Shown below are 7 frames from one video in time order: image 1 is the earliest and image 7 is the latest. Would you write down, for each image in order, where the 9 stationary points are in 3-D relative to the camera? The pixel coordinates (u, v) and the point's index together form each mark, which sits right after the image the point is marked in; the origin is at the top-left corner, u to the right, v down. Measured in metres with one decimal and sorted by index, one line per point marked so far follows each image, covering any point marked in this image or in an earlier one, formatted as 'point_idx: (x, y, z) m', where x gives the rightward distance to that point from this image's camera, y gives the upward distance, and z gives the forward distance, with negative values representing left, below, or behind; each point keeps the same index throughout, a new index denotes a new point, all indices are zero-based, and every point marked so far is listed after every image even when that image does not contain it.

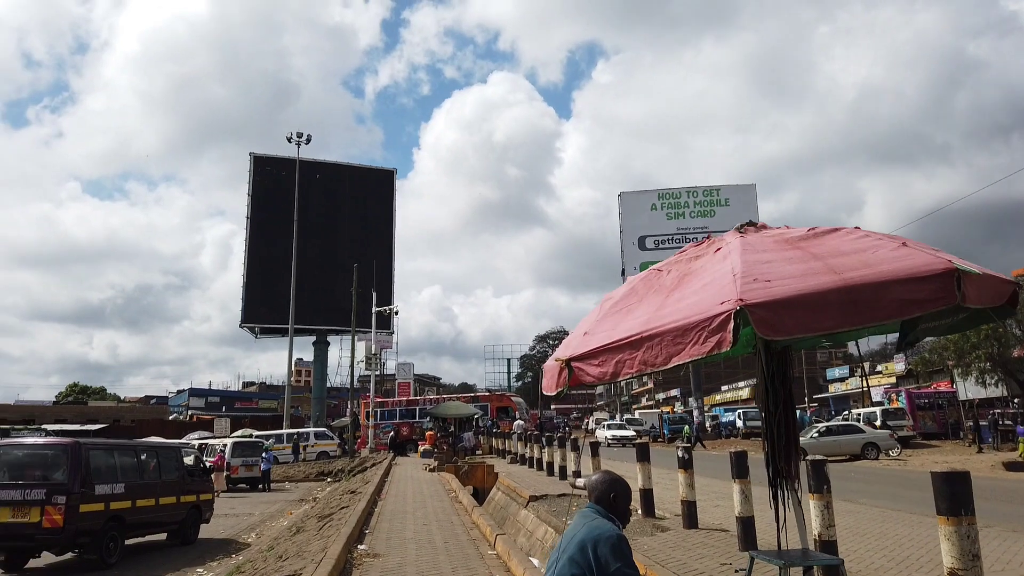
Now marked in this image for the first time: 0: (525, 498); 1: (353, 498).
0: (+0.2, -3.6, +12.6) m
1: (-2.7, -3.5, +12.3) m
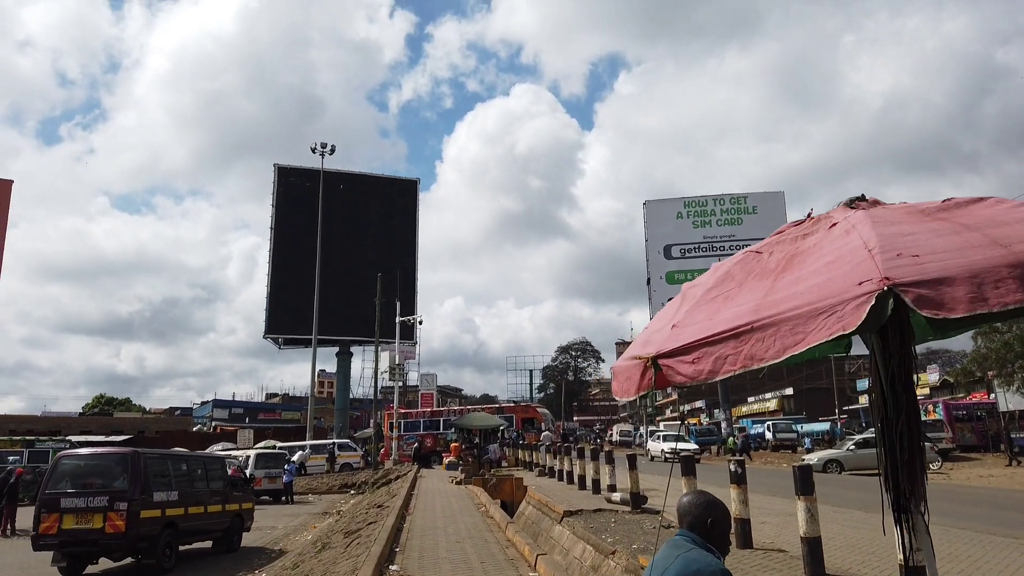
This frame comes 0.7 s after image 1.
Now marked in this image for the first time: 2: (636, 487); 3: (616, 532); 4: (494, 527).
0: (+0.8, -3.6, +12.0) m
1: (-2.1, -3.6, +11.8) m
2: (+2.0, -3.2, +11.7) m
3: (+1.4, -3.3, +10.0) m
4: (-0.3, -3.4, +10.6) m
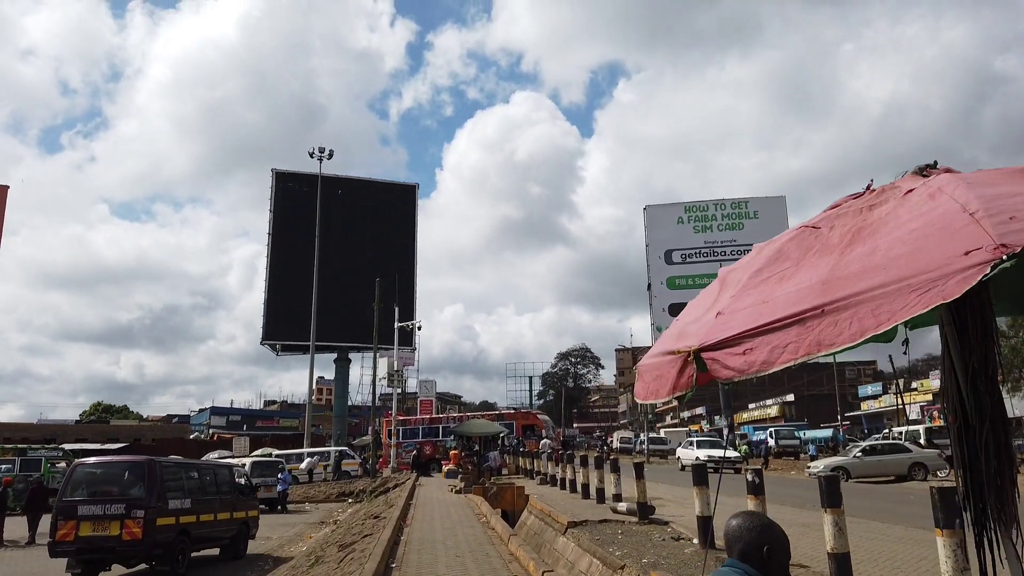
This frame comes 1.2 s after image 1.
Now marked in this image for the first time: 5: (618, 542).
0: (+0.8, -3.7, +11.5) m
1: (-2.1, -3.6, +11.3) m
2: (+2.0, -3.2, +11.2) m
3: (+1.5, -3.3, +9.6) m
4: (-0.2, -3.4, +10.1) m
5: (+1.4, -3.3, +9.7) m
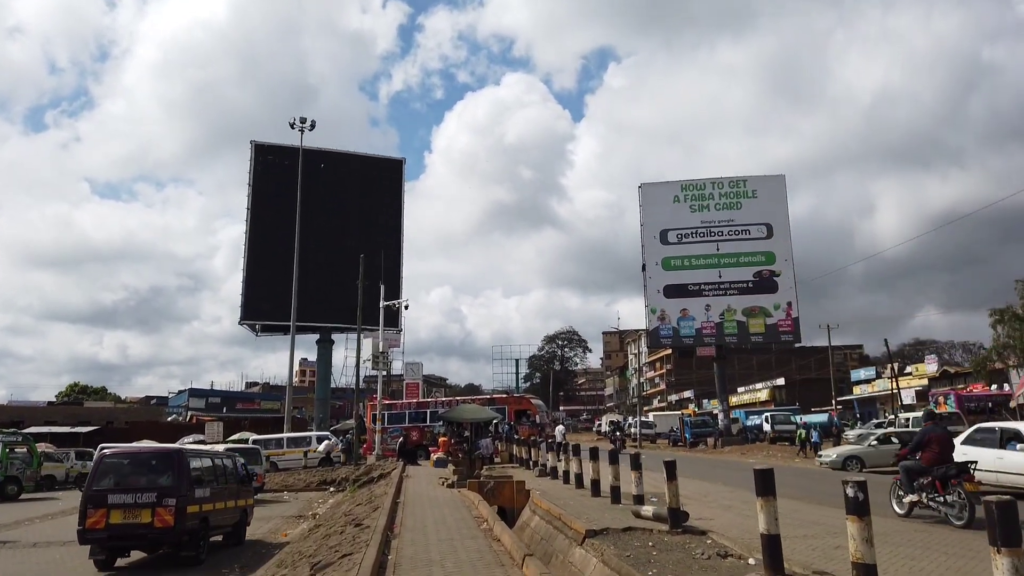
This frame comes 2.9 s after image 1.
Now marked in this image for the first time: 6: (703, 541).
0: (+0.9, -3.2, +9.8) m
1: (-2.0, -3.1, +9.5) m
2: (+2.1, -2.7, +9.5) m
3: (+1.6, -2.9, +7.8) m
4: (-0.1, -3.0, +8.3) m
5: (+1.5, -2.9, +8.0) m
6: (+2.3, -3.0, +8.8) m
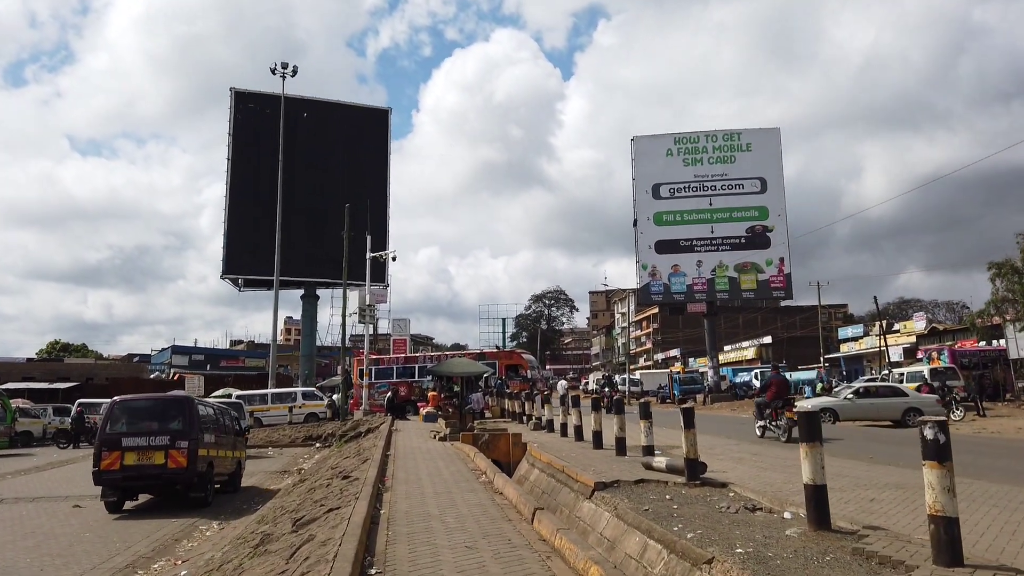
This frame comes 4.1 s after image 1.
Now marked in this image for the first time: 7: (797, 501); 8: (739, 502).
0: (+0.9, -2.4, +9.0) m
1: (-2.0, -2.3, +8.6) m
2: (+2.1, -1.9, +8.7) m
3: (+1.7, -2.2, +7.0) m
4: (-0.1, -2.2, +7.5) m
5: (+1.6, -2.2, +7.2) m
6: (+2.3, -2.2, +8.1) m
7: (+3.0, -2.2, +7.8) m
8: (+2.3, -2.2, +7.6) m
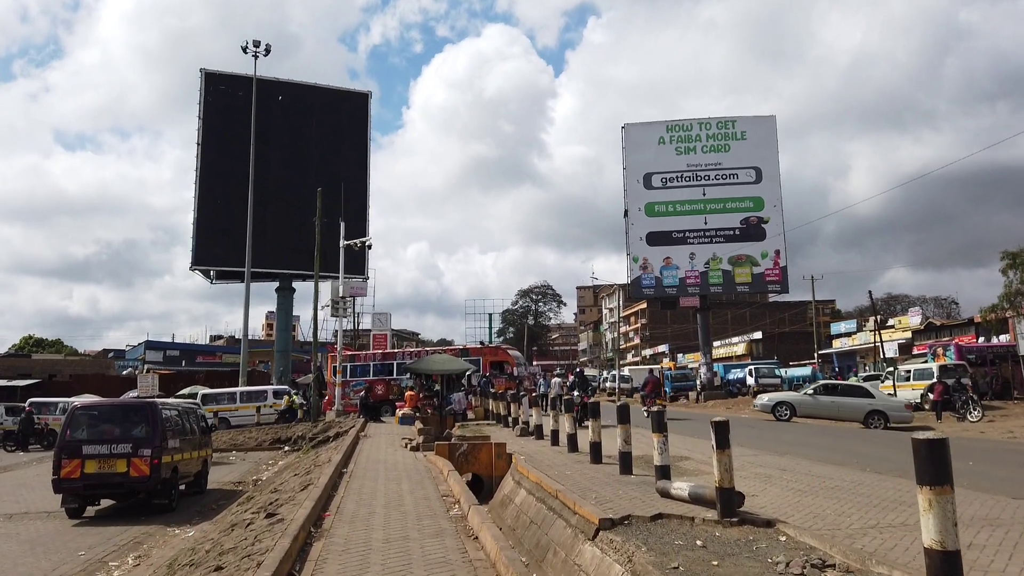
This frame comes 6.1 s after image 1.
0: (+0.7, -2.2, +6.9) m
1: (-2.2, -2.1, +6.5) m
2: (+1.9, -1.7, +6.7) m
3: (+1.5, -2.0, +5.0) m
4: (-0.2, -2.0, +5.4) m
5: (+1.4, -2.0, +5.1) m
6: (+2.2, -2.0, +6.0) m
7: (+2.8, -2.0, +5.8) m
8: (+2.2, -2.0, +5.6) m
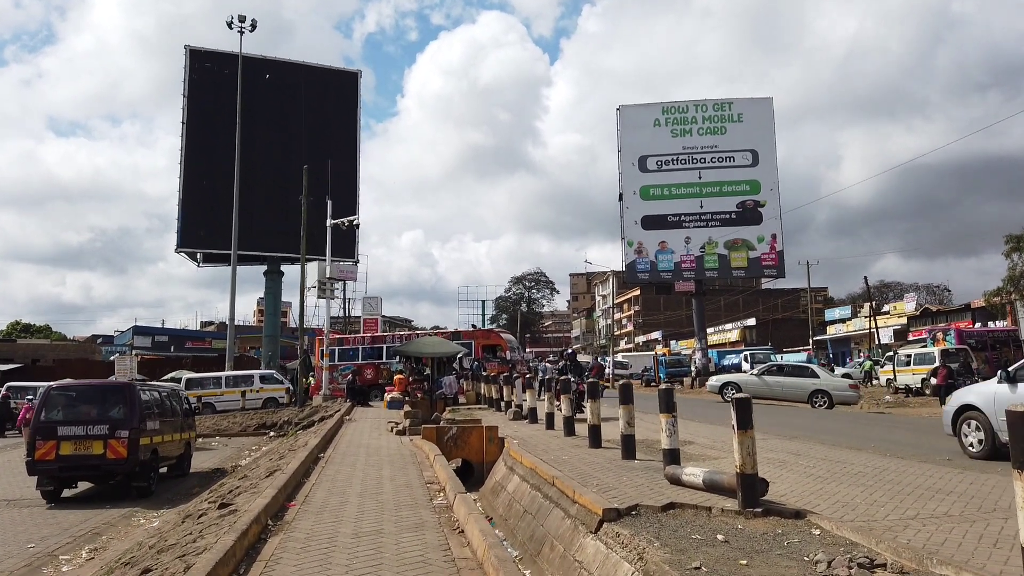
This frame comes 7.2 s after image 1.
0: (+0.7, -1.8, +6.1) m
1: (-2.2, -1.8, +5.7) m
2: (+1.9, -1.4, +5.8) m
3: (+1.5, -1.7, +4.1) m
4: (-0.3, -1.7, +4.6) m
5: (+1.4, -1.7, +4.3) m
6: (+2.1, -1.7, +5.2) m
7: (+2.7, -1.7, +5.0) m
8: (+2.1, -1.7, +4.7) m
